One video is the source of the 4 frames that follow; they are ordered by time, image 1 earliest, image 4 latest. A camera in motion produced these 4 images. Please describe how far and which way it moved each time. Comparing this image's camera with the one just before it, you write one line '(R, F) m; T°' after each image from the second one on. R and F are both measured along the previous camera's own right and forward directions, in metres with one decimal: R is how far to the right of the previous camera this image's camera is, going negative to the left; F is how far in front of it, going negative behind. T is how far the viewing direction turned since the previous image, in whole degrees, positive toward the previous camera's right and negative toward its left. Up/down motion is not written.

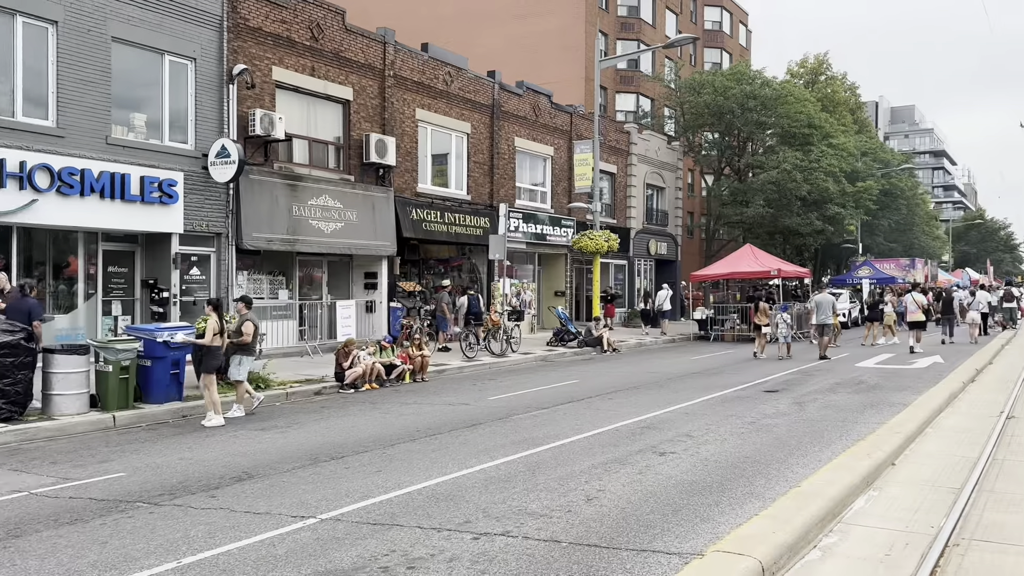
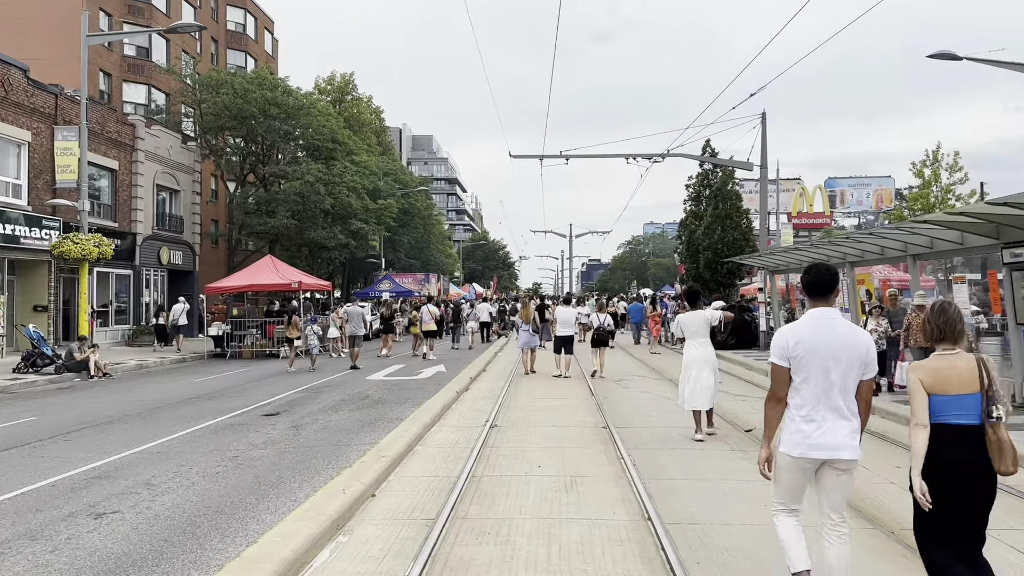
(+0.9, +1.0) m; +32°
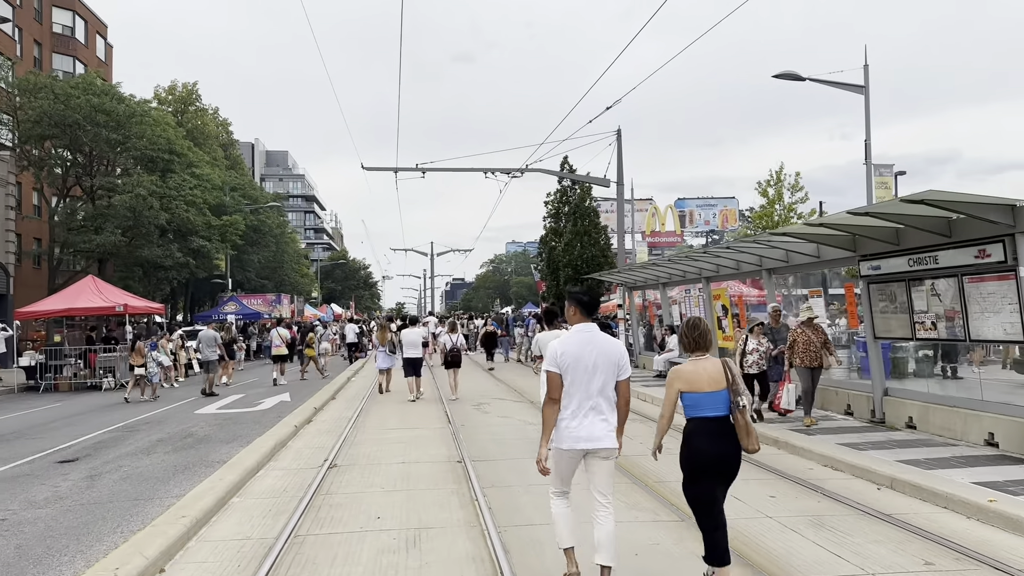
(+0.2, +0.9) m; +10°
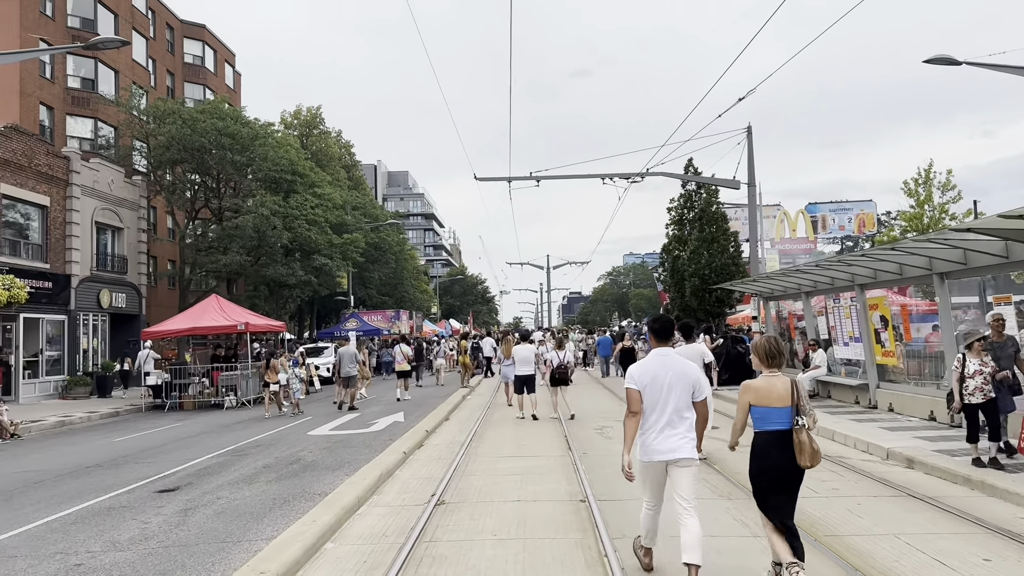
(-0.1, +1.0) m; -8°
